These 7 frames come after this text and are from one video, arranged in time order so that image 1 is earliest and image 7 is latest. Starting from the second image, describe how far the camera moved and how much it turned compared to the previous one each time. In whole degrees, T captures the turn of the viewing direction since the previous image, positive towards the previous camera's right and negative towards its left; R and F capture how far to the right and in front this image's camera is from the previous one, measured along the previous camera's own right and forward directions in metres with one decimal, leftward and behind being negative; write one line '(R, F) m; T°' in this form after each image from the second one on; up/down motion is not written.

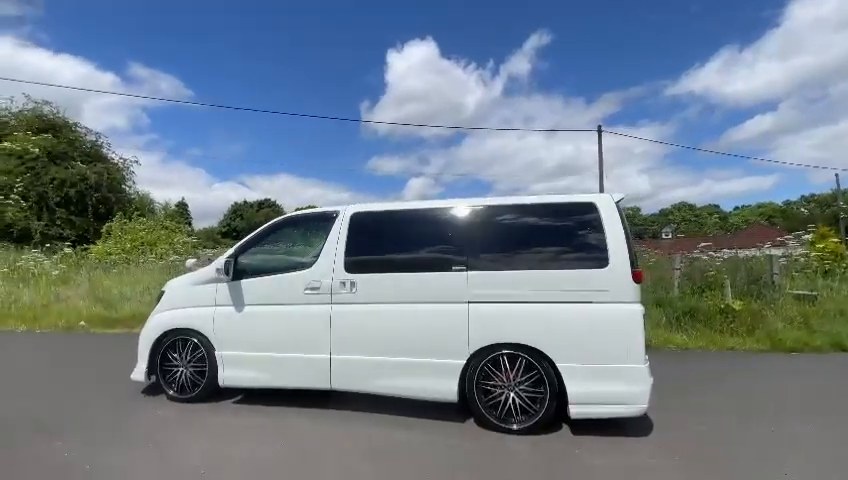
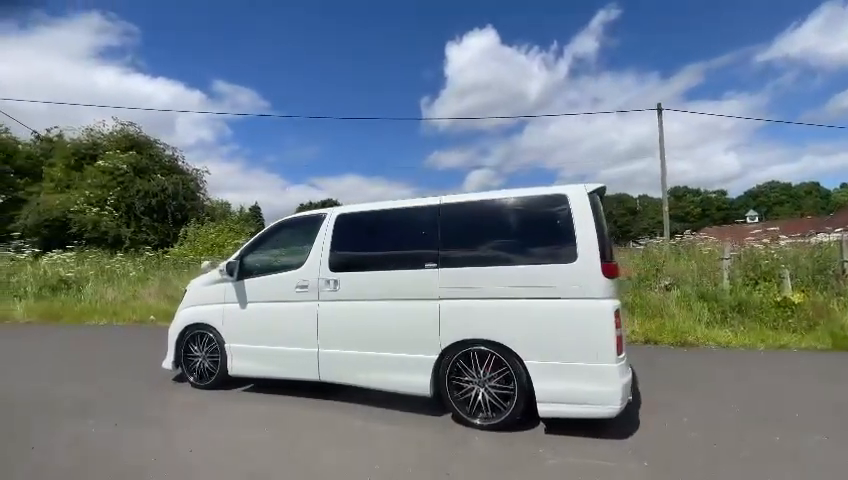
(+1.0, 0.0) m; -9°
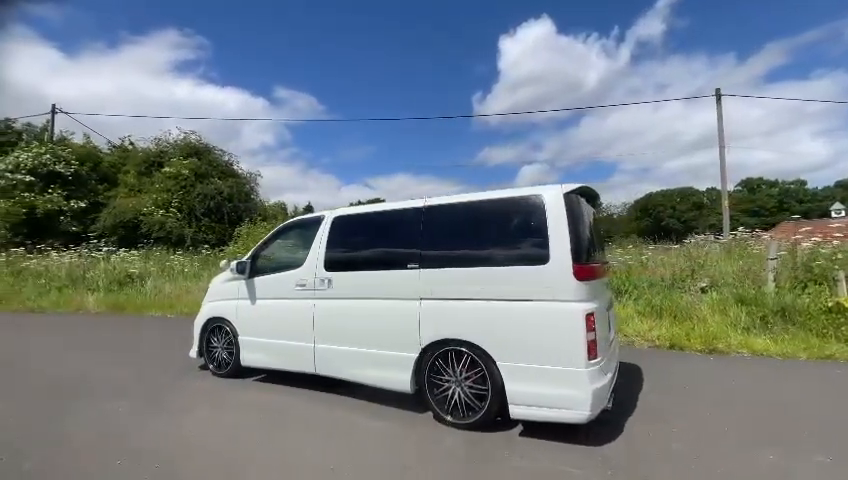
(+0.7, -0.1) m; -7°
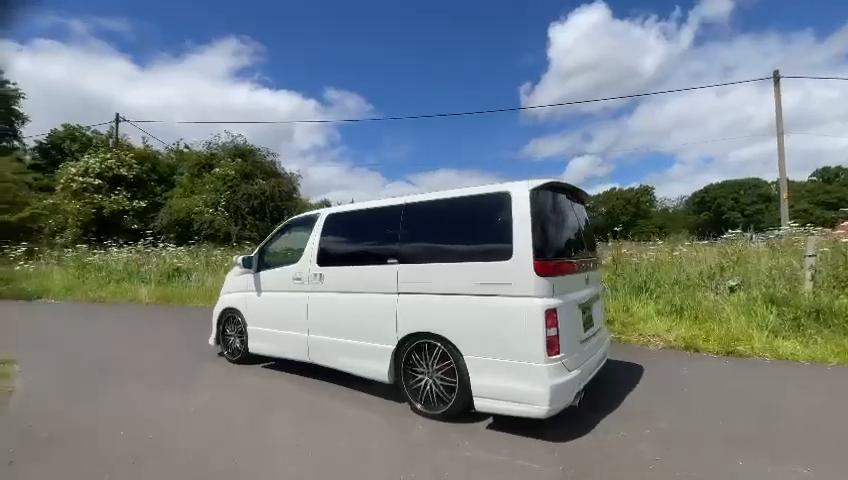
(+0.7, -0.1) m; -6°
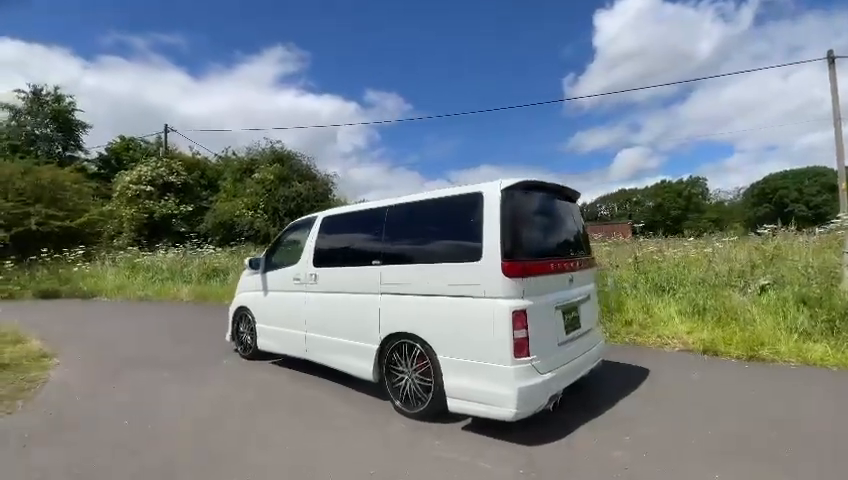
(+0.7, 0.0) m; -6°
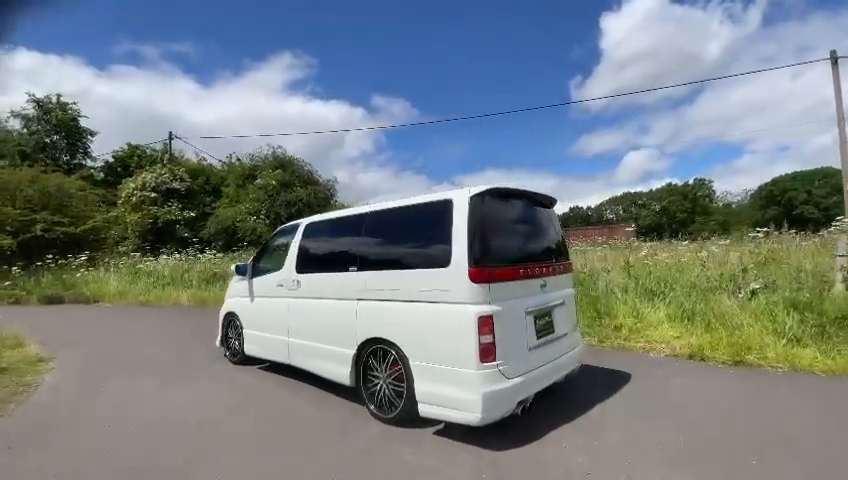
(+0.3, 0.0) m; -1°
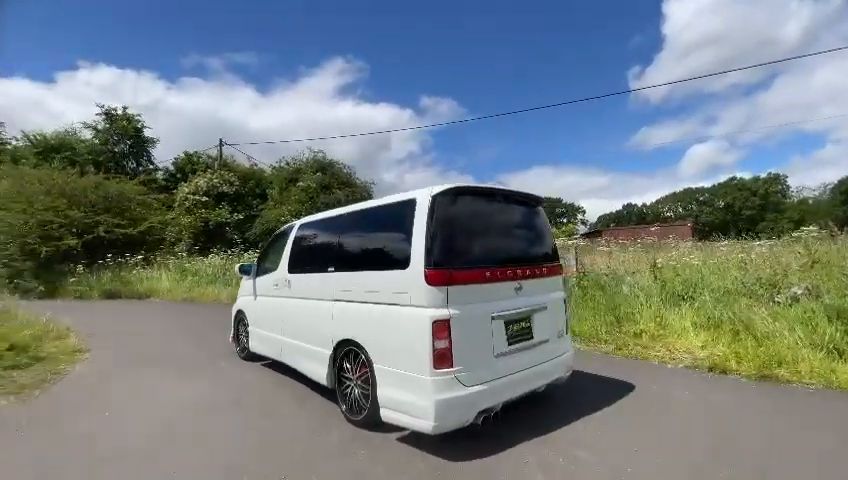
(+0.8, +0.1) m; -7°
